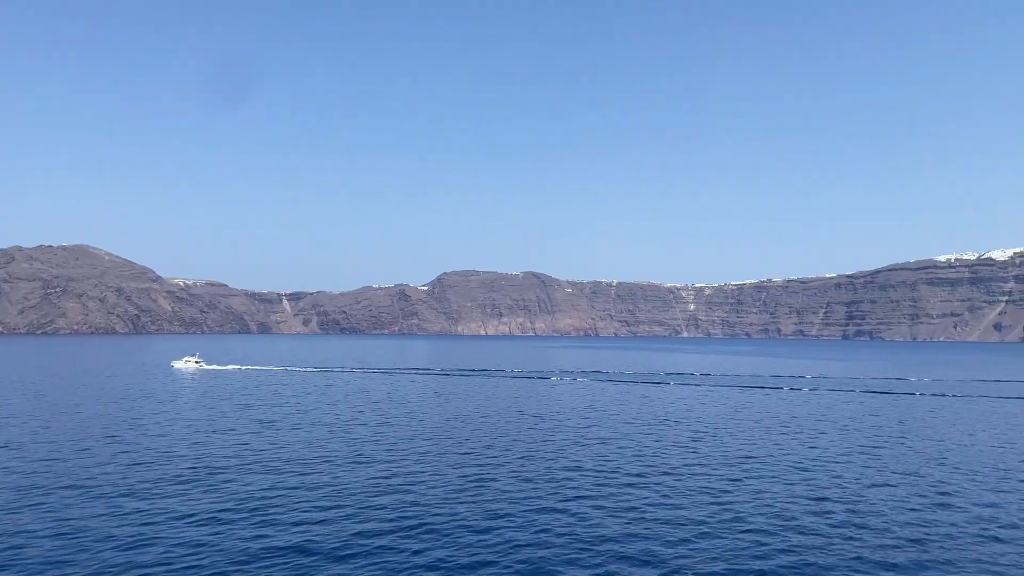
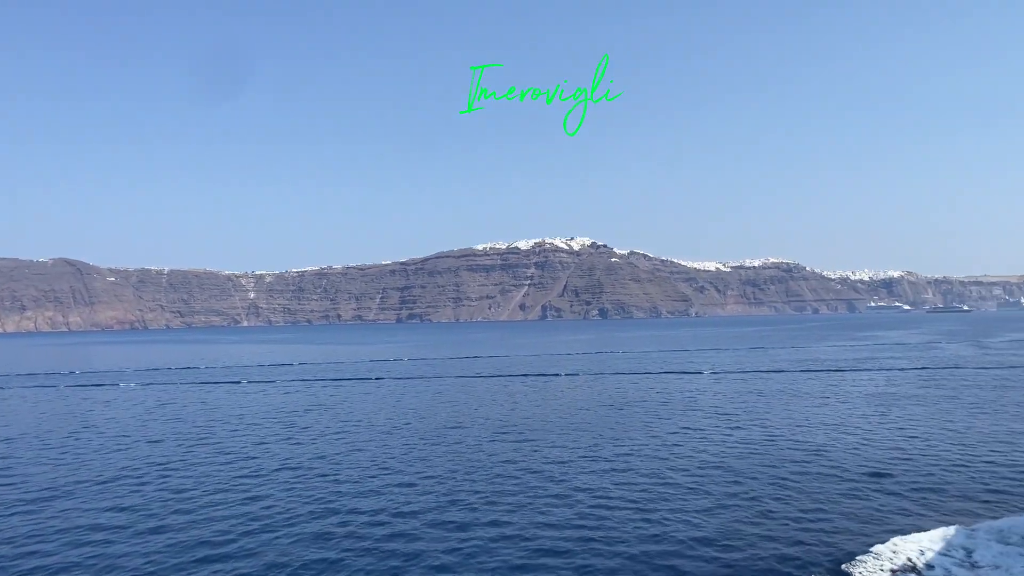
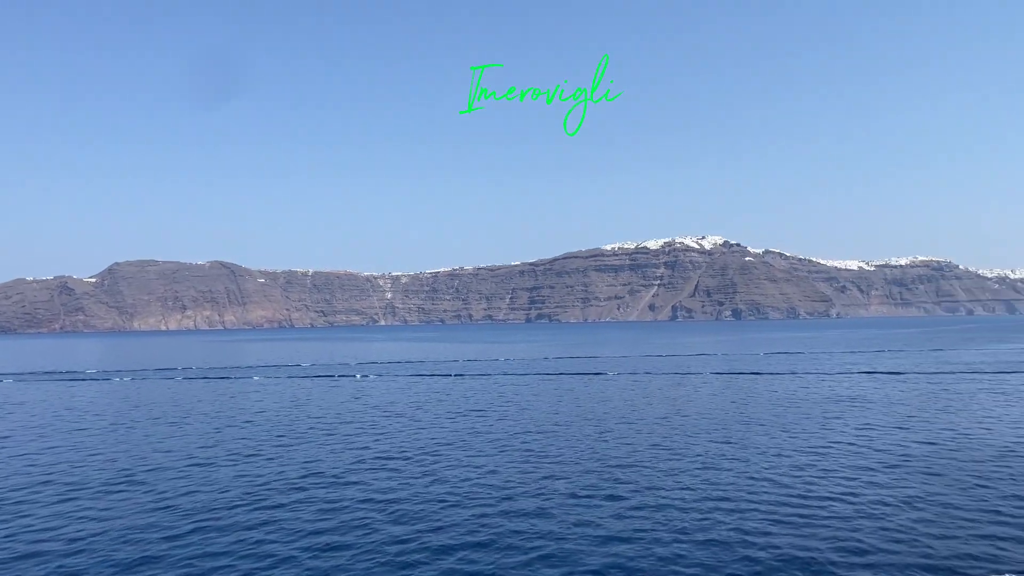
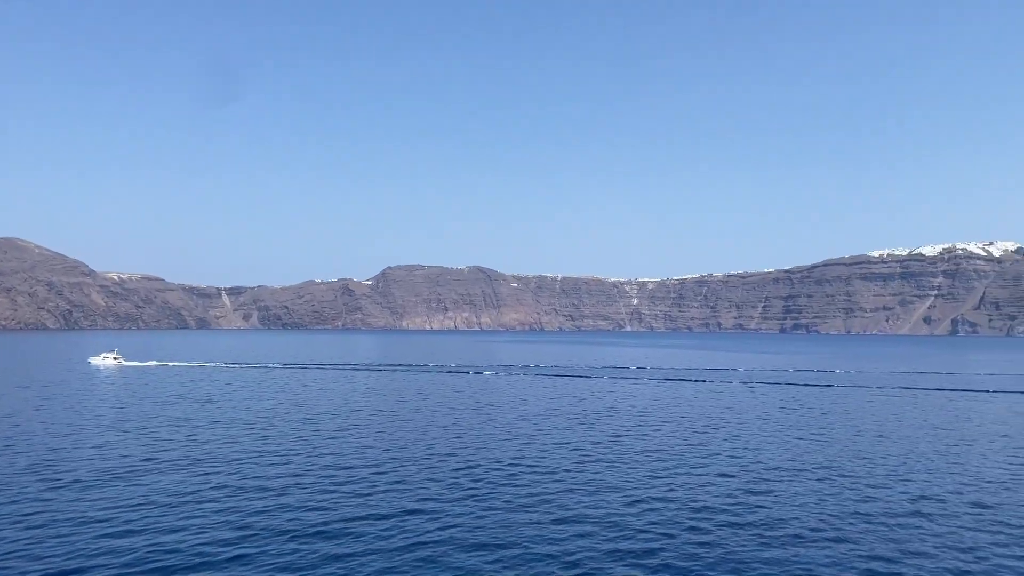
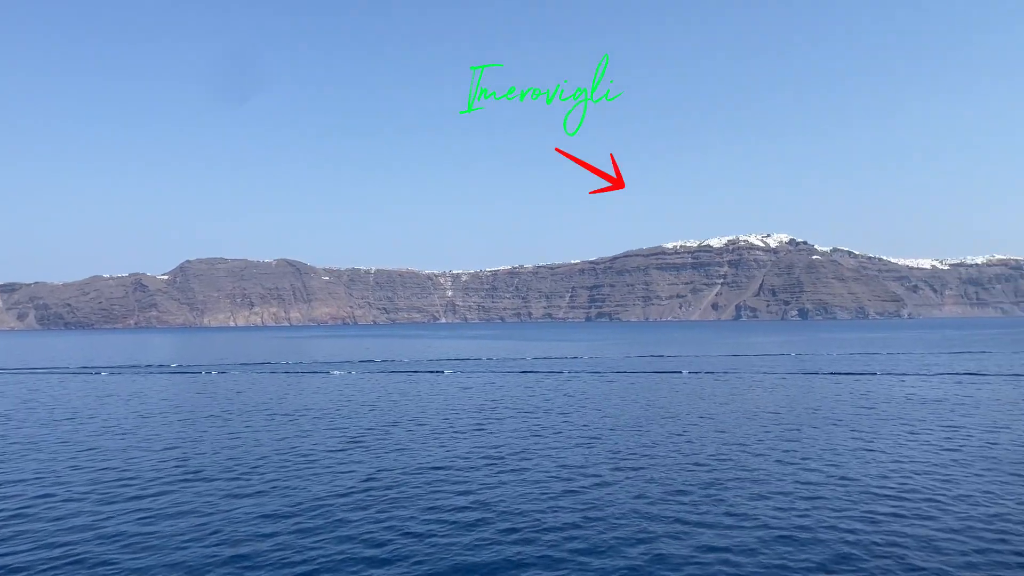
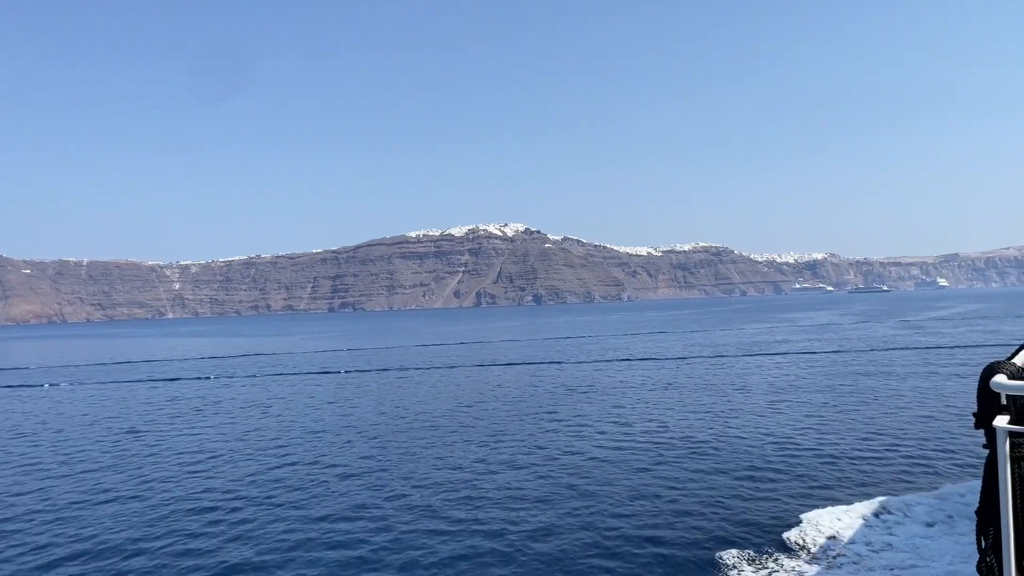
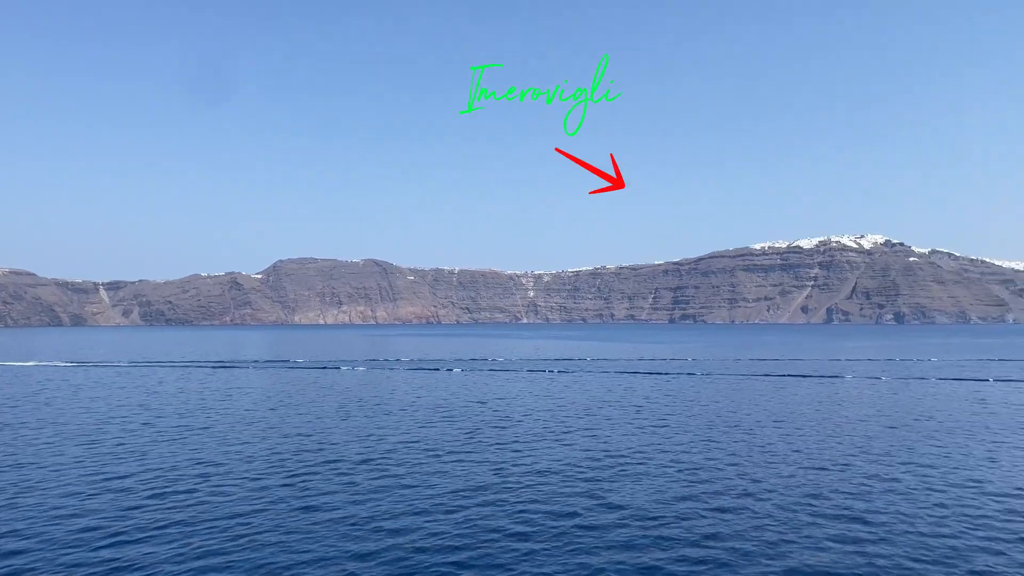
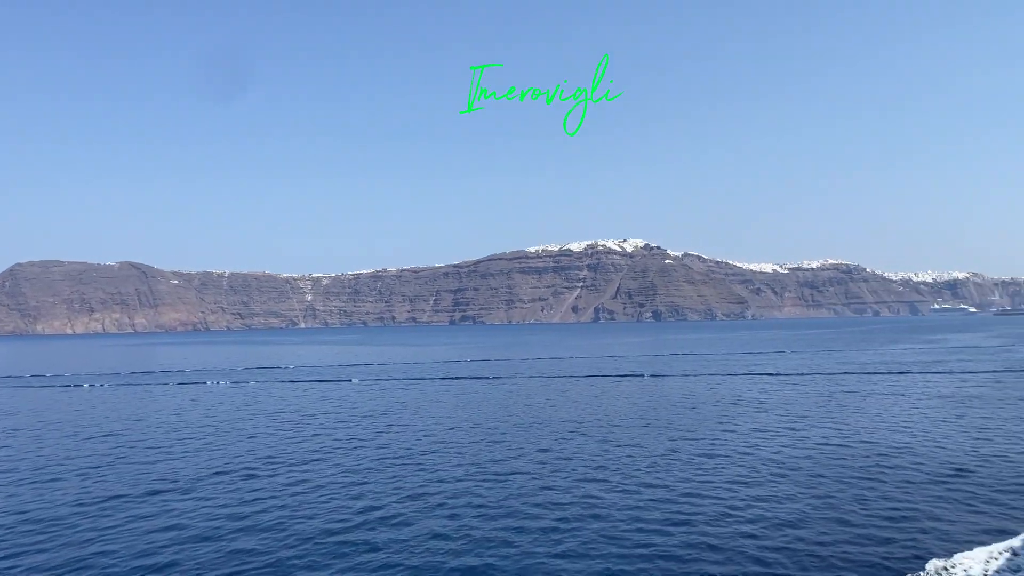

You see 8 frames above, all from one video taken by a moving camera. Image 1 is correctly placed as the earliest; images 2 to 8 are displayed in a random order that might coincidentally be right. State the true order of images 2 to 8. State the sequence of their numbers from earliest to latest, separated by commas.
4, 7, 5, 3, 8, 2, 6
